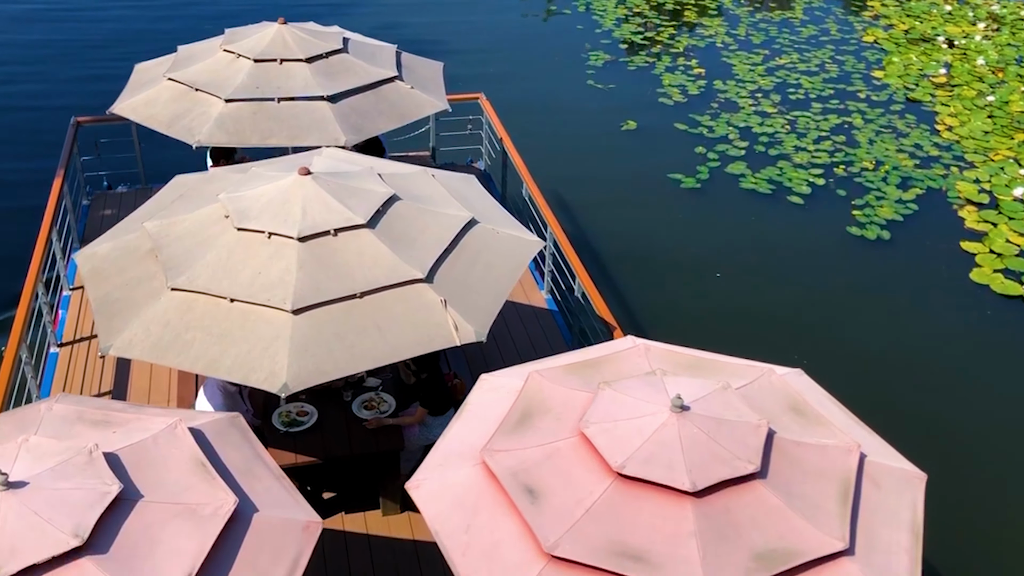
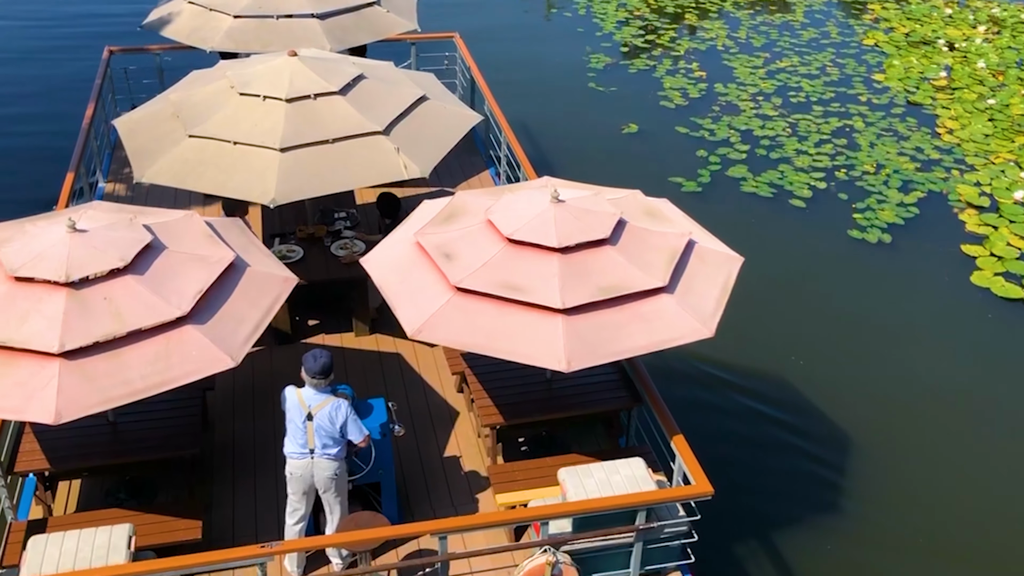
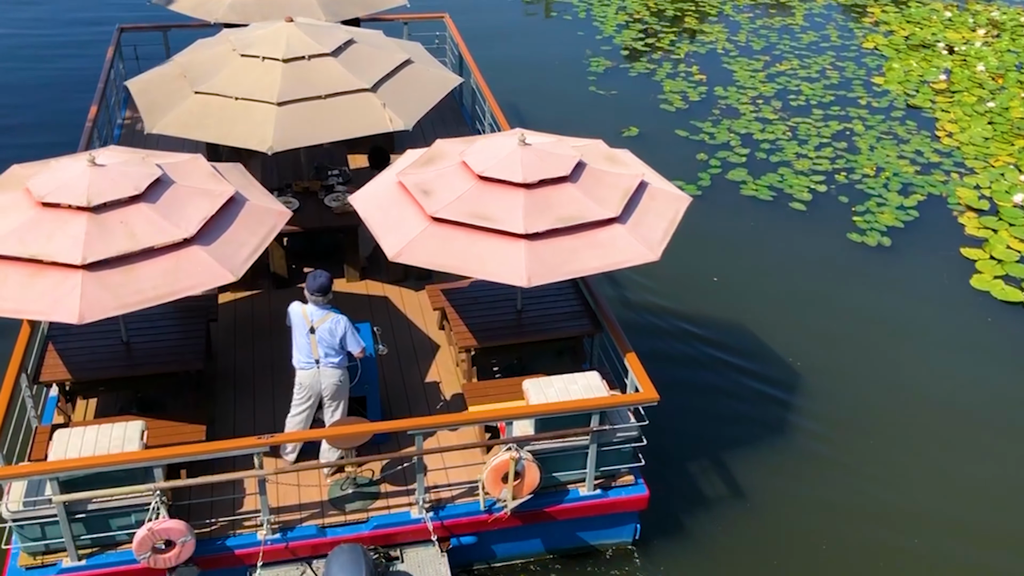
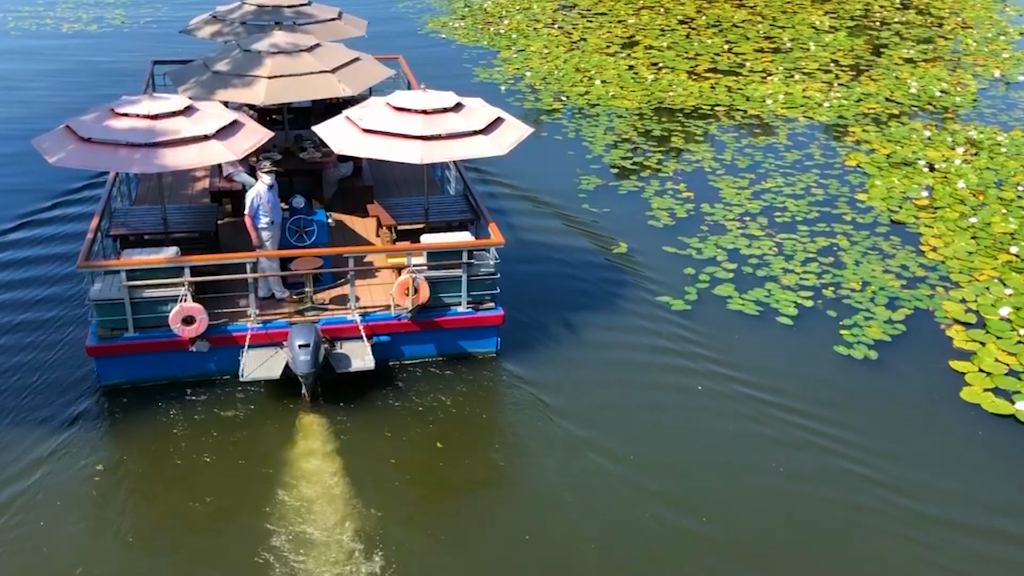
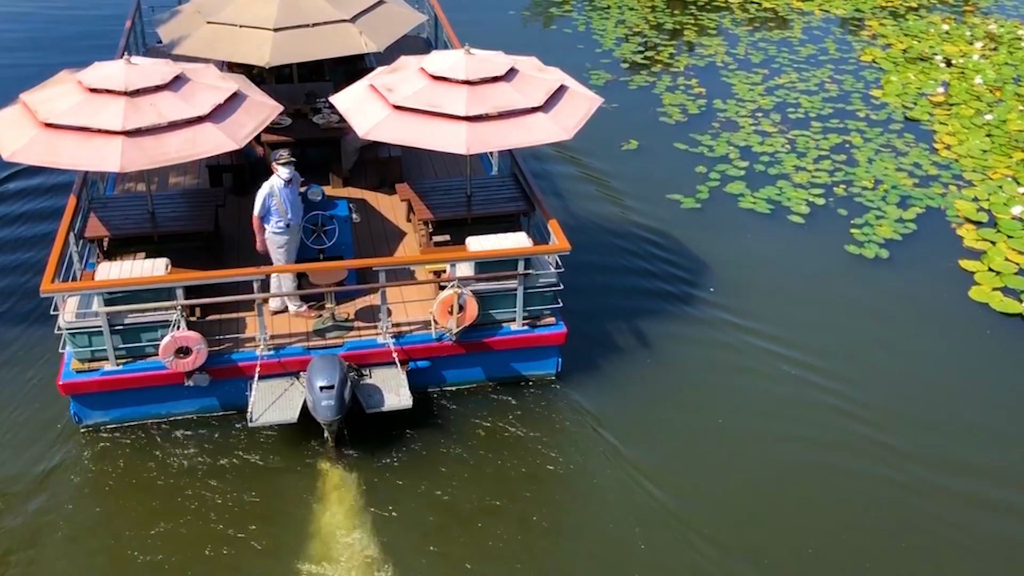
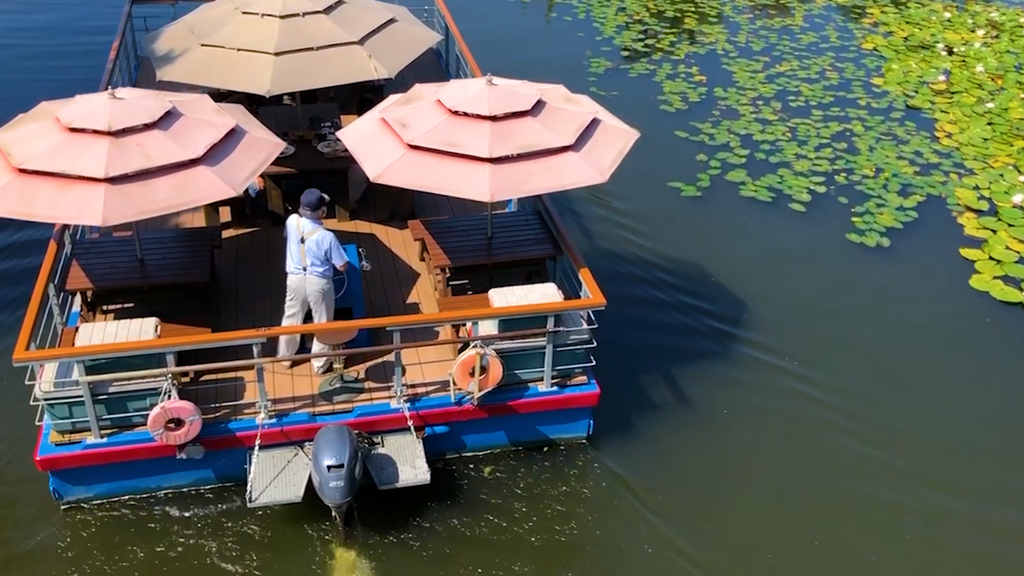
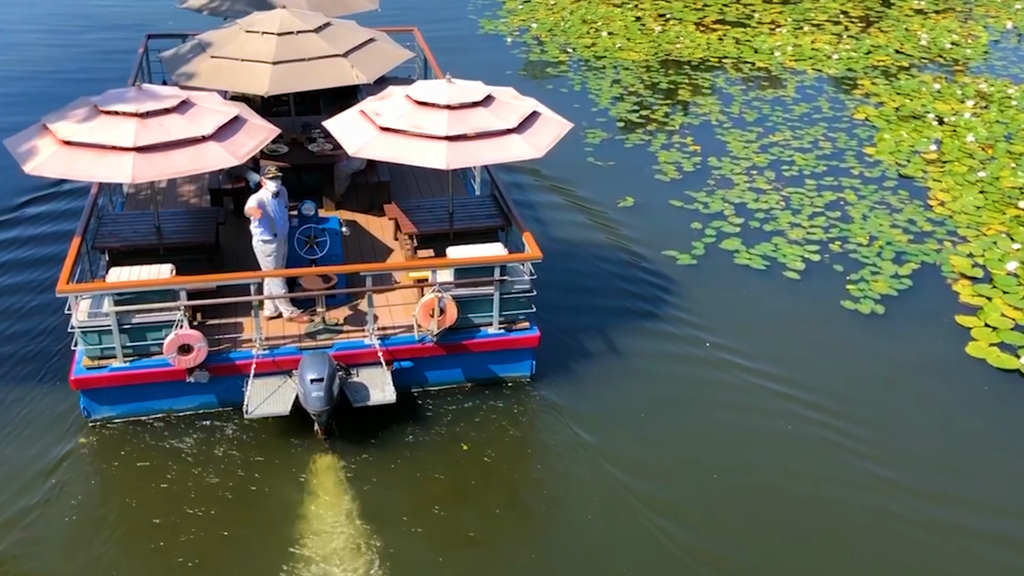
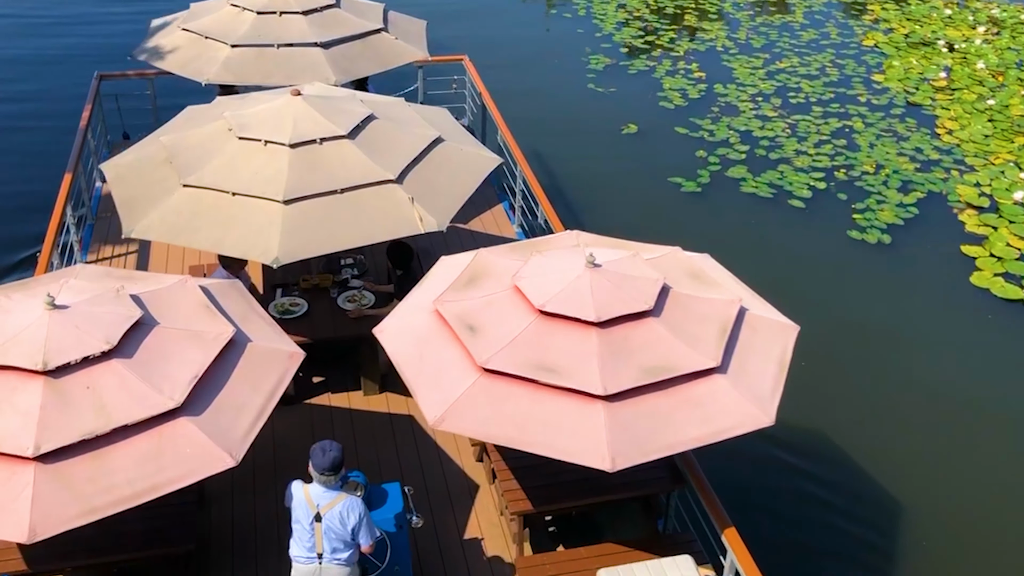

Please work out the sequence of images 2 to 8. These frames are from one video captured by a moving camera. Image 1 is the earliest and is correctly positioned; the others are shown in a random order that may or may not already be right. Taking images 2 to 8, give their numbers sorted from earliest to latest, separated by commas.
8, 2, 3, 6, 5, 7, 4
